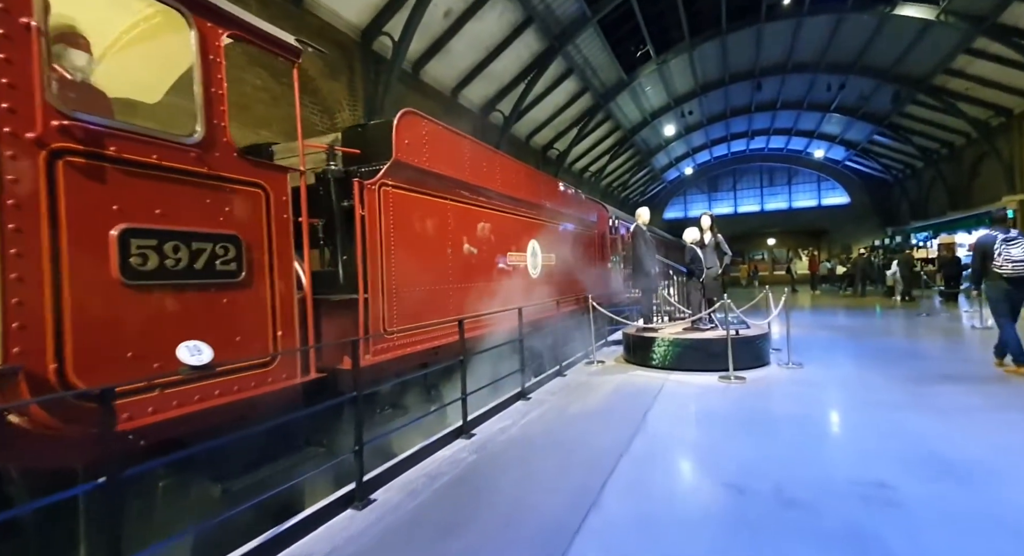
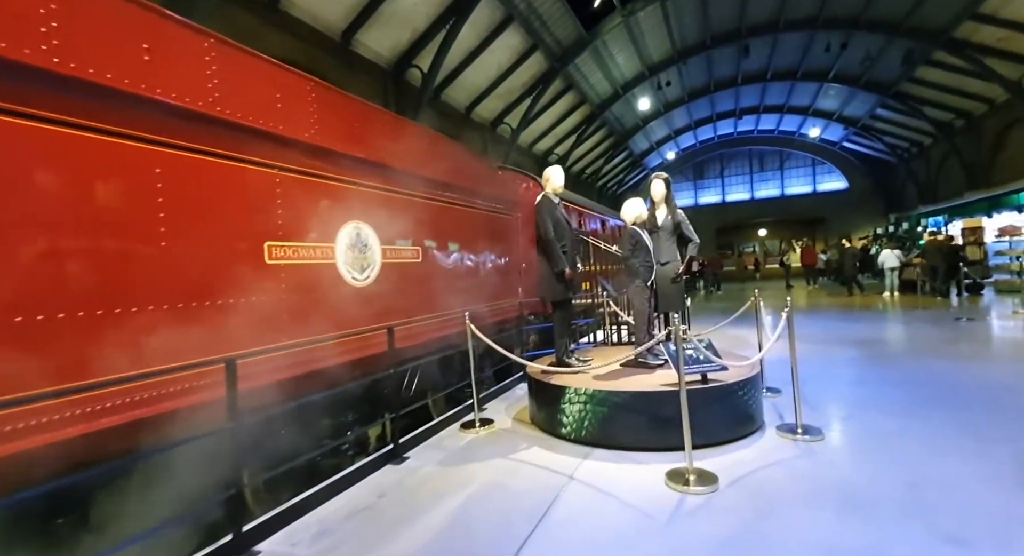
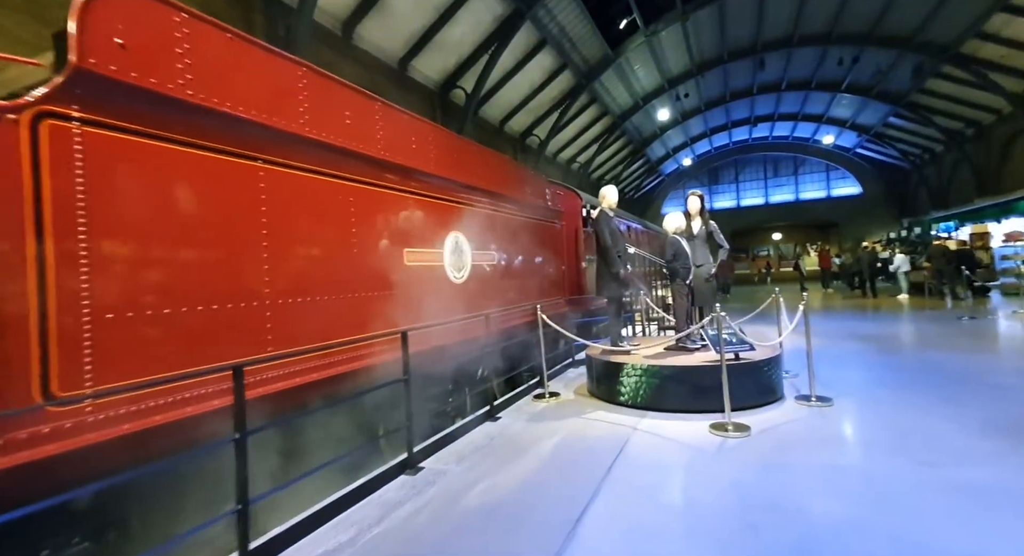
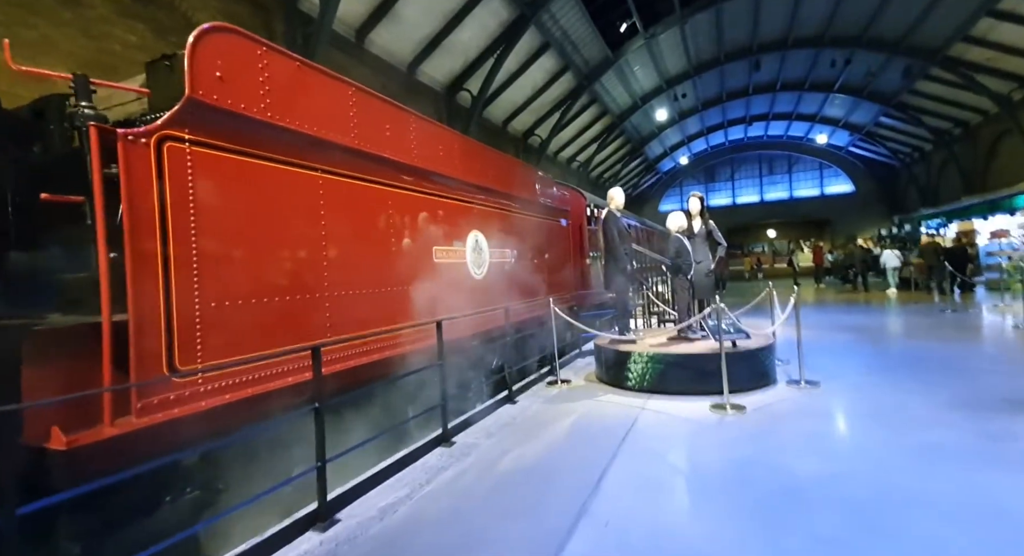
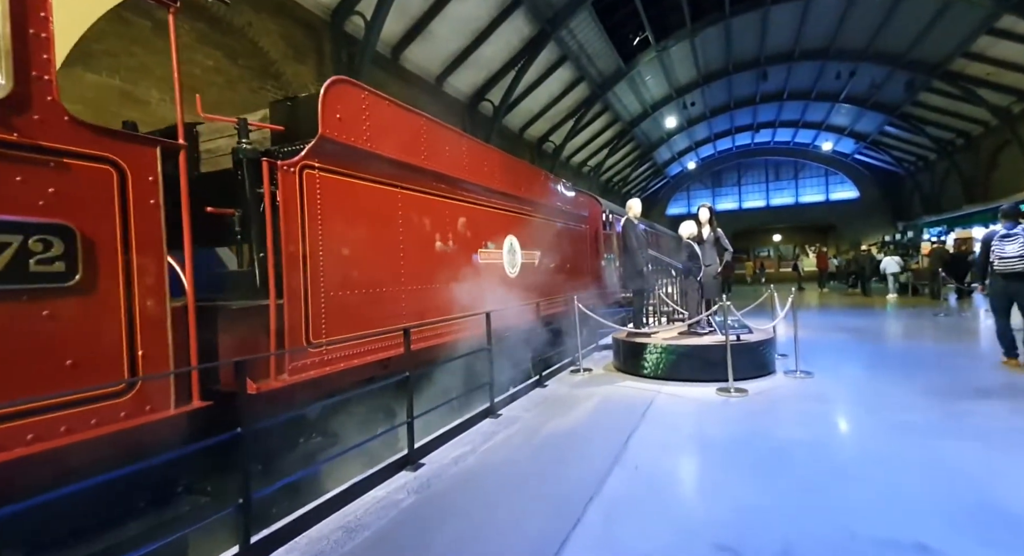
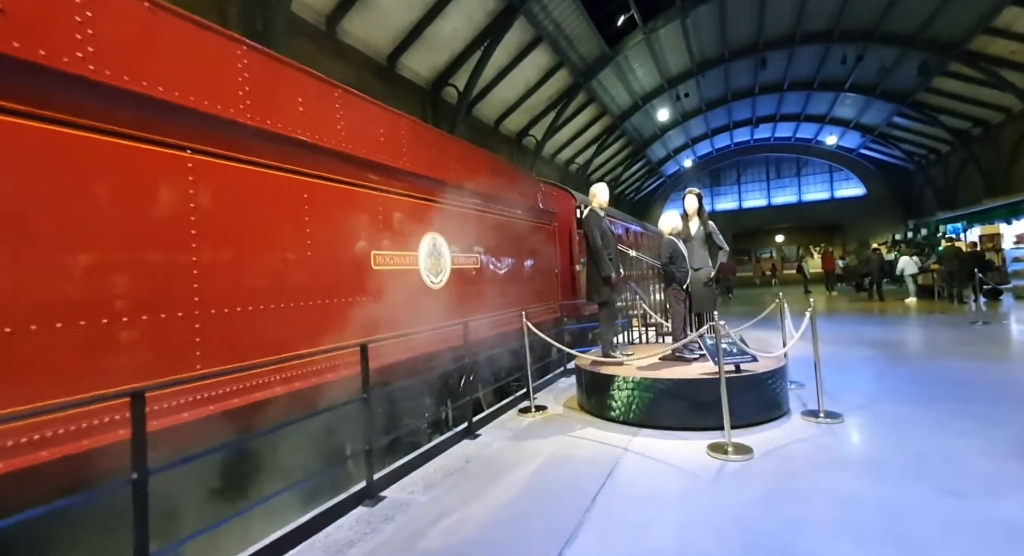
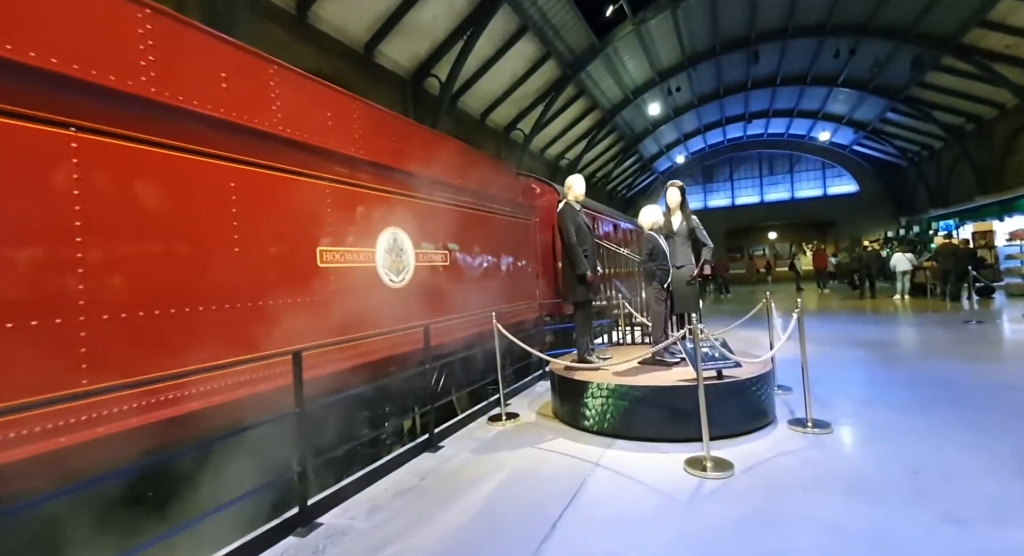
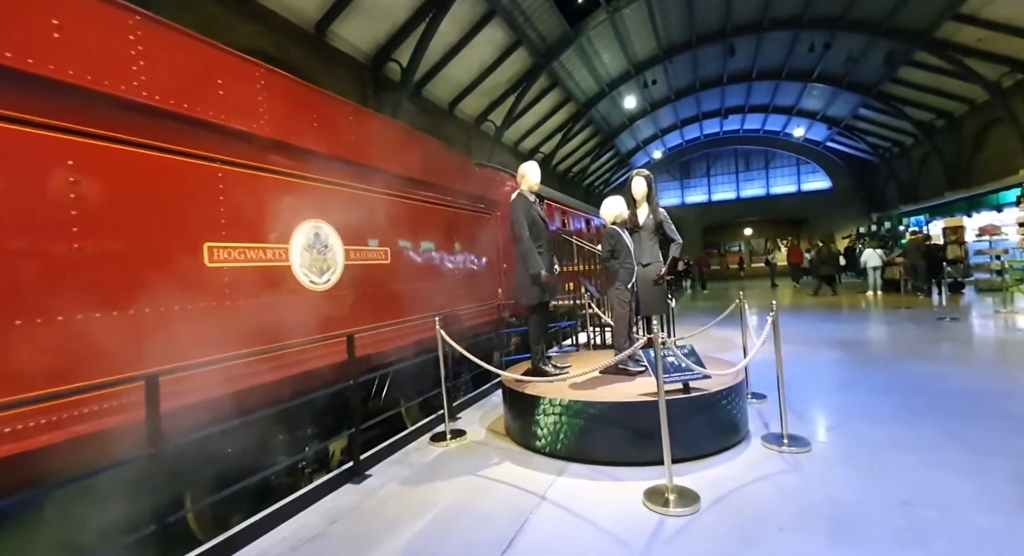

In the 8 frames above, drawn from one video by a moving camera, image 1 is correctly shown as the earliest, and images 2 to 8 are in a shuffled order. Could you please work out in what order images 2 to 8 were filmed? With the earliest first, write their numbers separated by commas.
5, 4, 3, 6, 7, 2, 8
